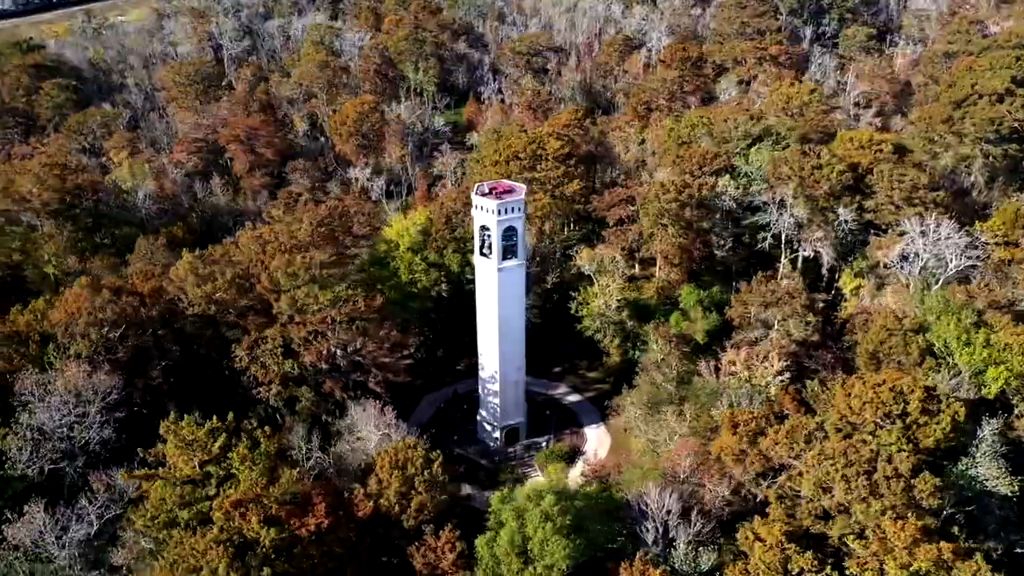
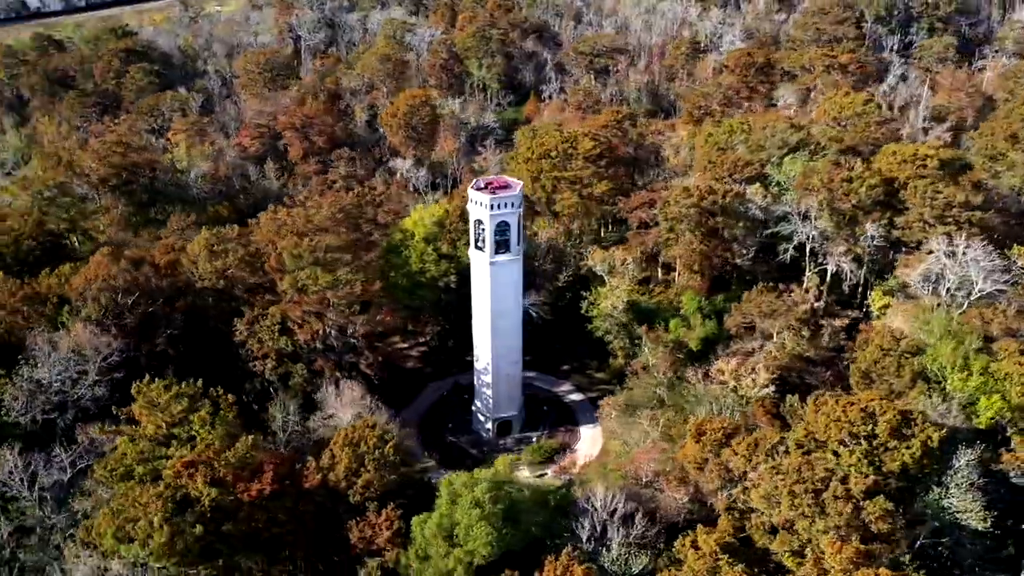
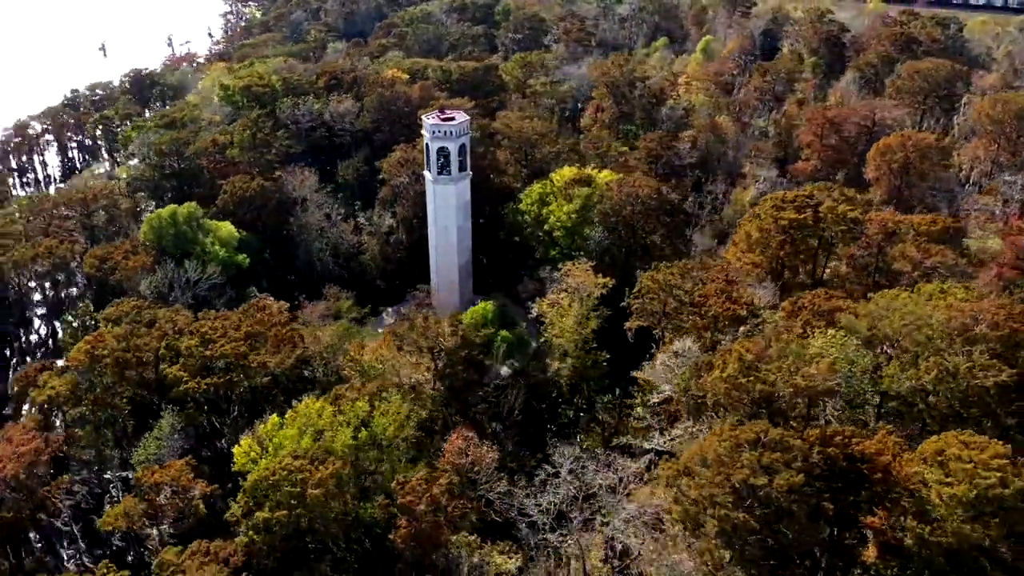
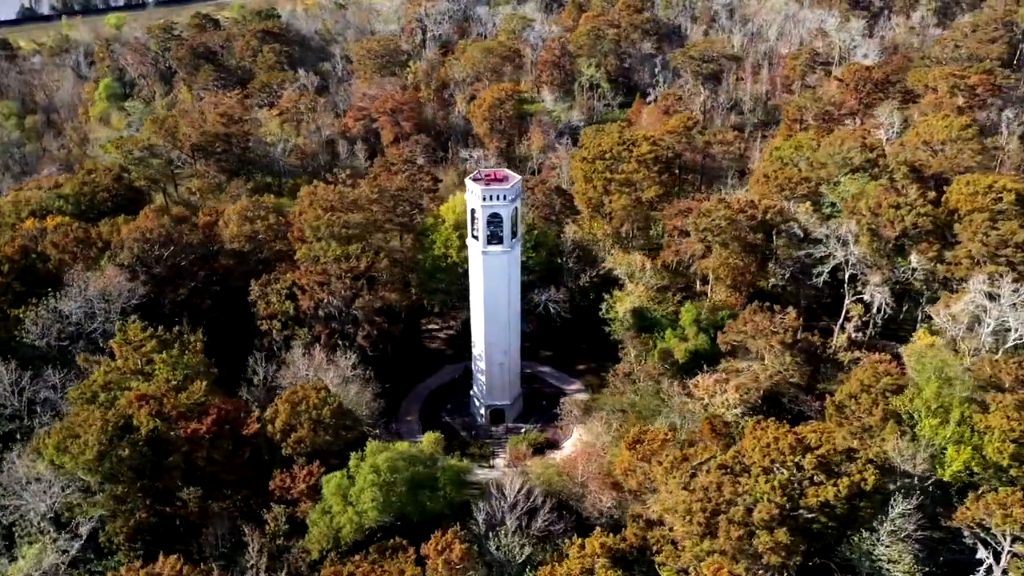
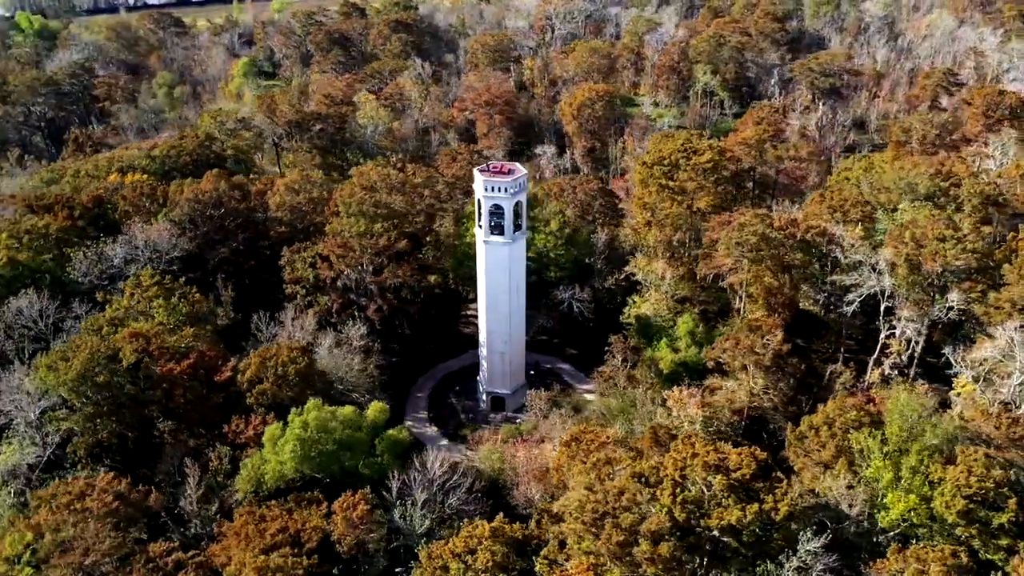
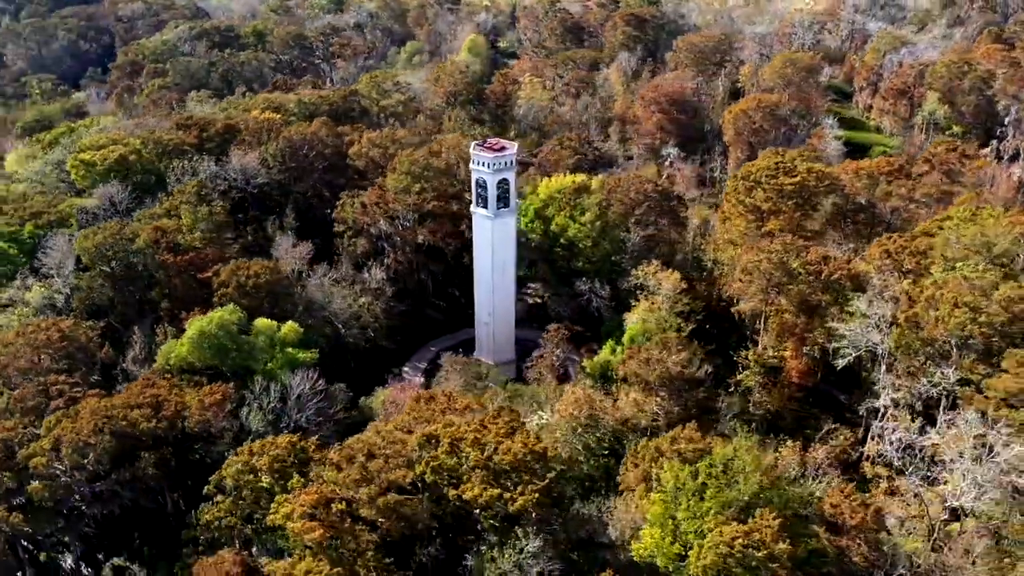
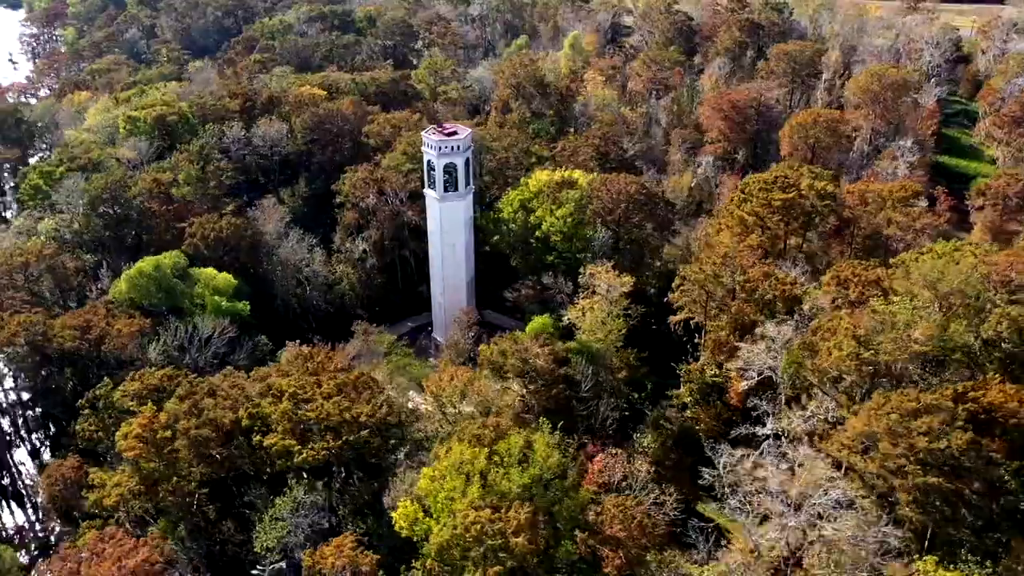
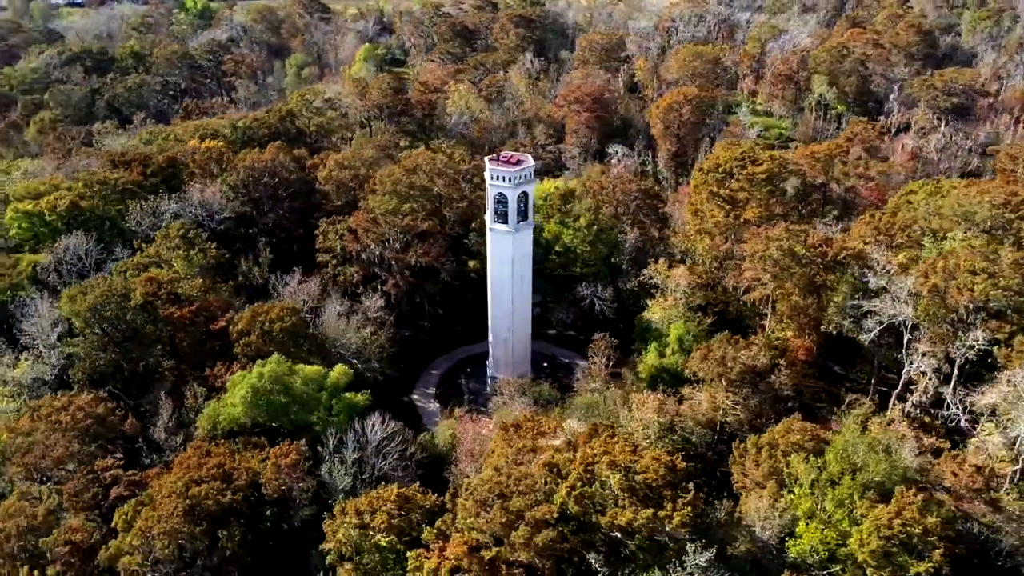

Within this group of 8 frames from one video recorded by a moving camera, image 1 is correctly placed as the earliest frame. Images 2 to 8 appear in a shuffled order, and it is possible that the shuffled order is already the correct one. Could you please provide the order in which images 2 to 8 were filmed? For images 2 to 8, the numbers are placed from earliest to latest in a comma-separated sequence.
2, 4, 5, 8, 6, 7, 3
